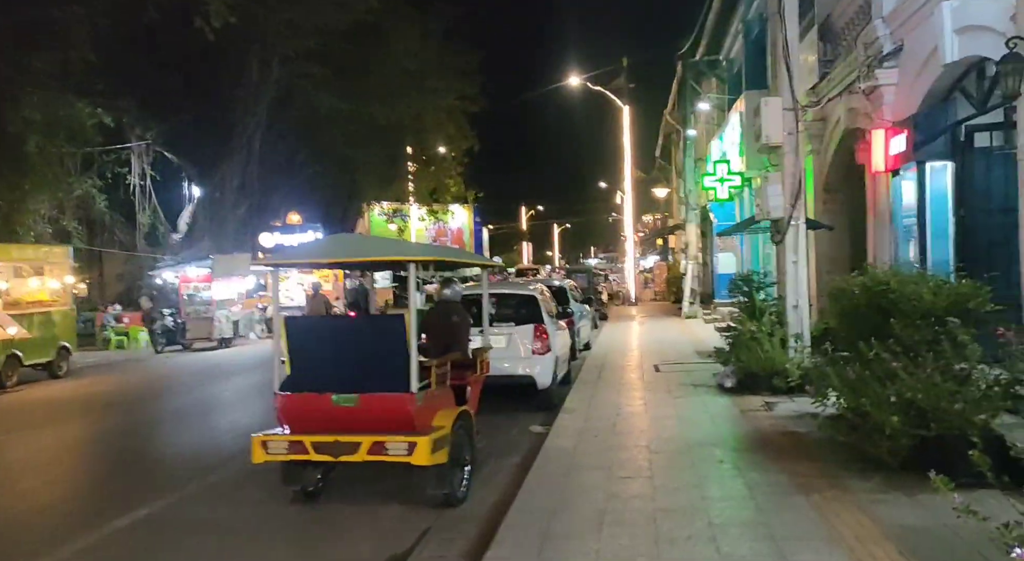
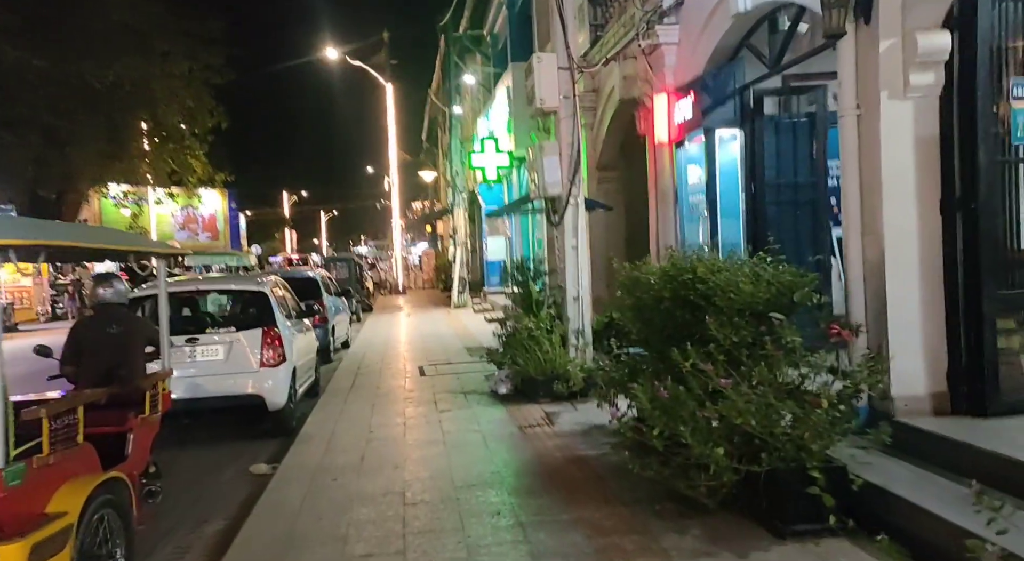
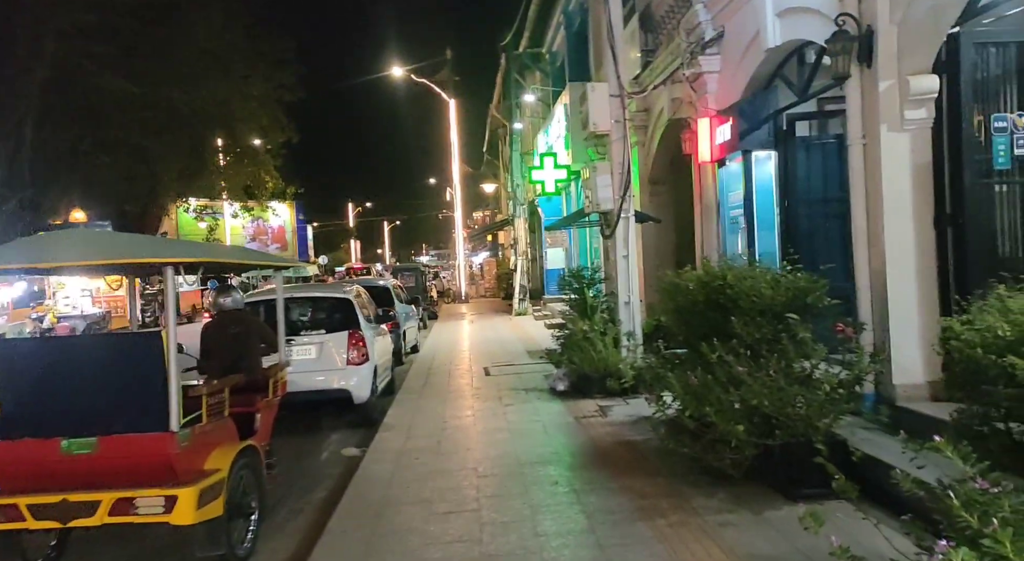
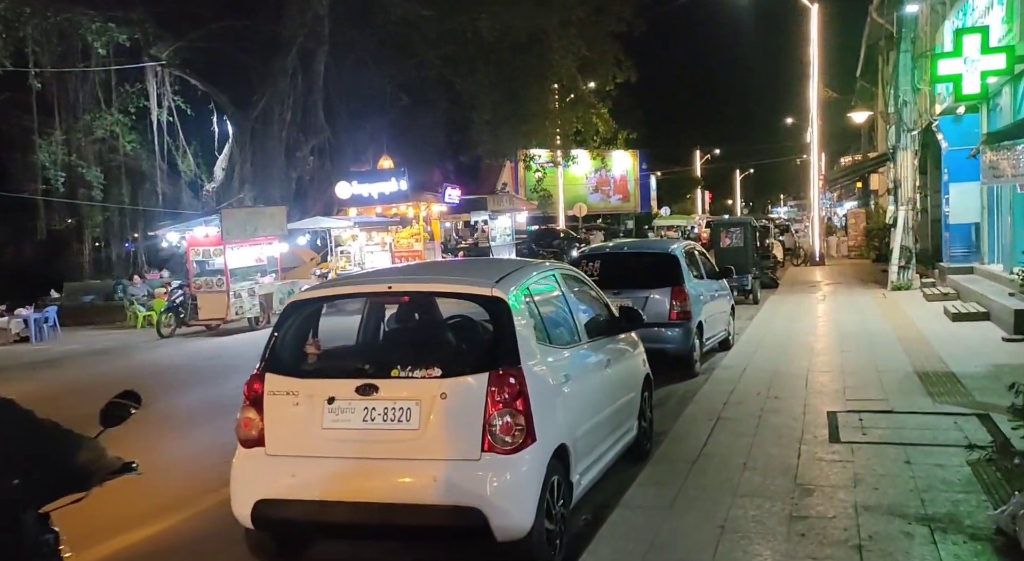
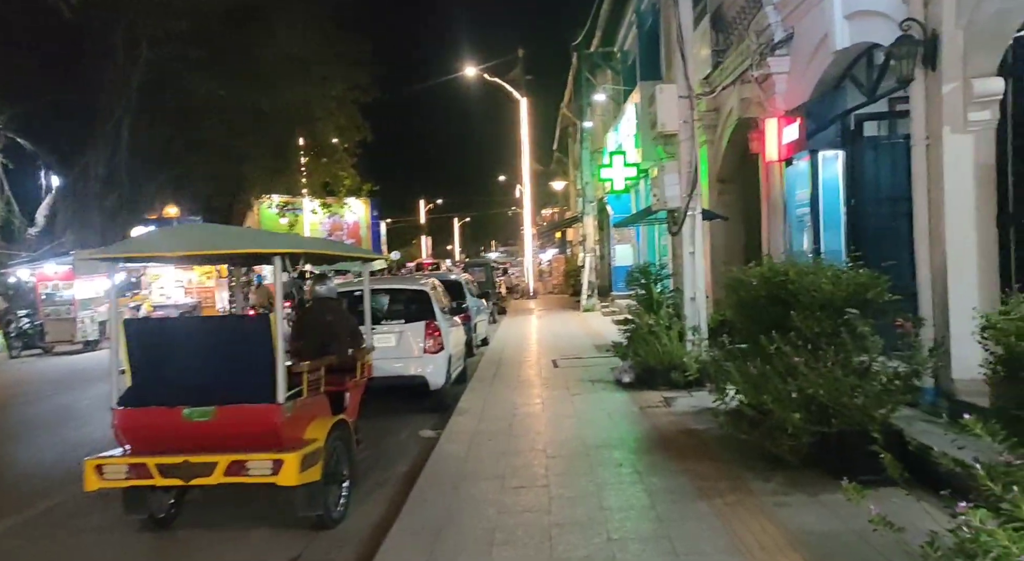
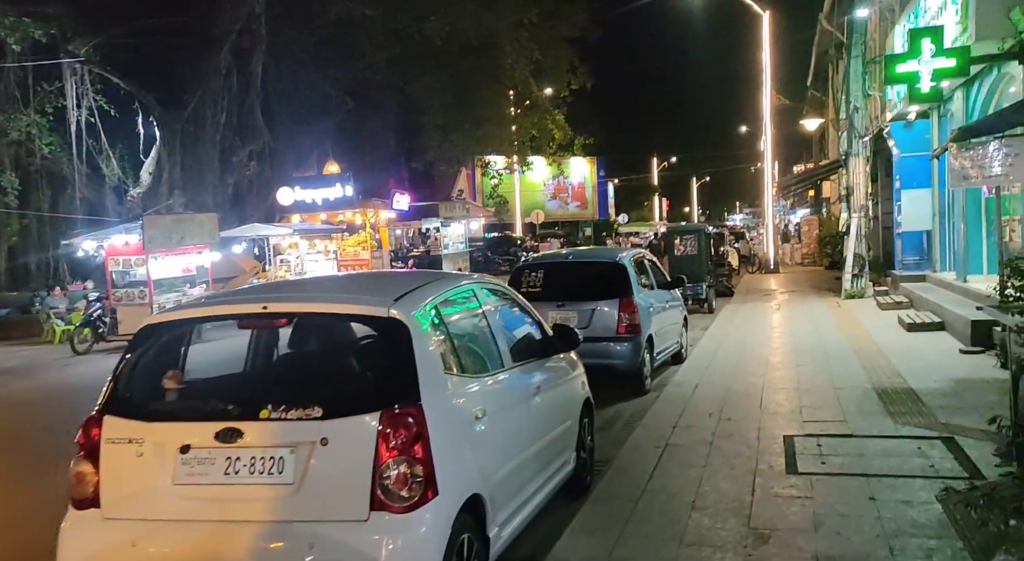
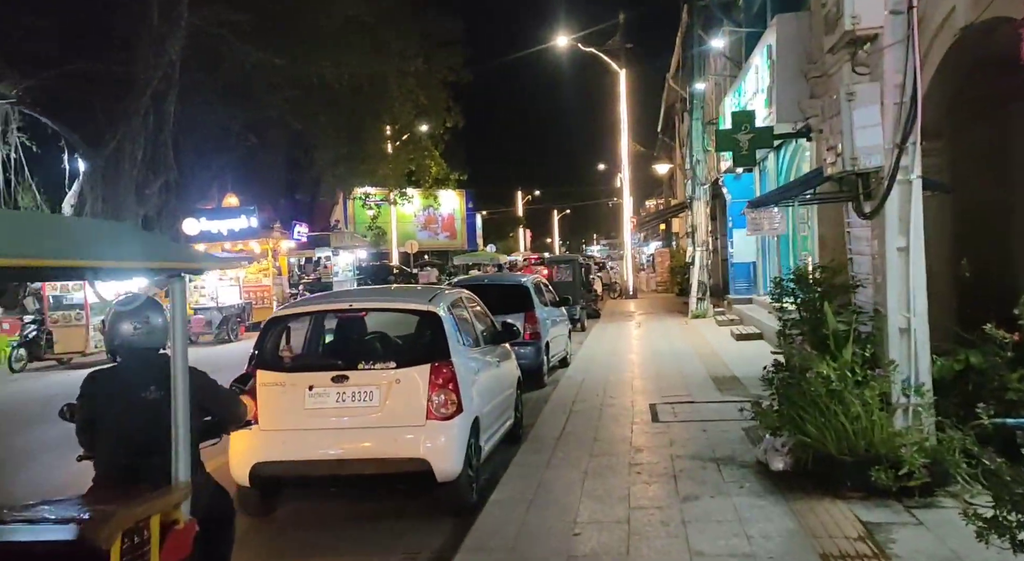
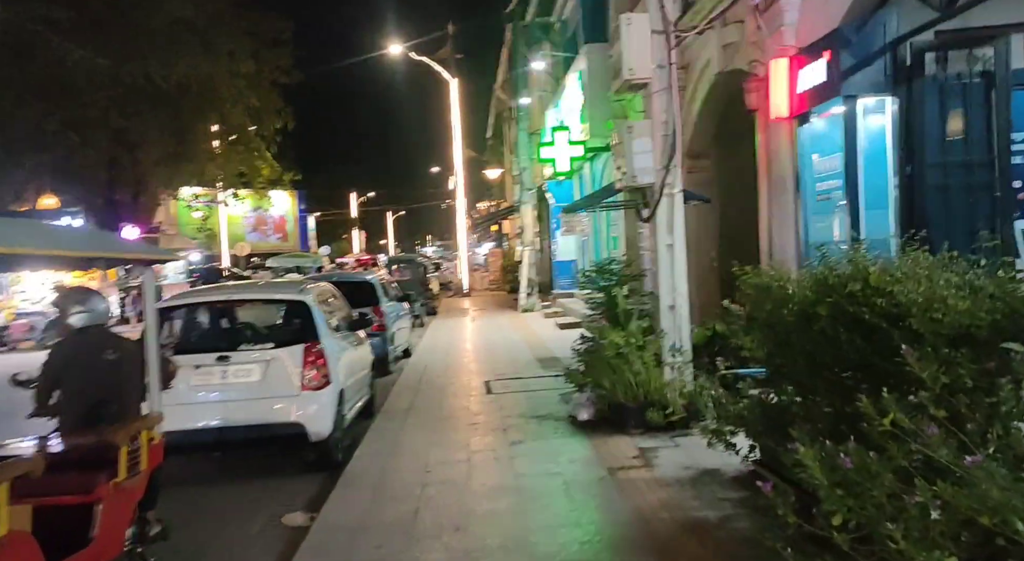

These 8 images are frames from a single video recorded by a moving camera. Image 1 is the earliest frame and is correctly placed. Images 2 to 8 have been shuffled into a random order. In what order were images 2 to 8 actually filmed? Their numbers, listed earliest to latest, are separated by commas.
5, 3, 2, 8, 7, 4, 6
